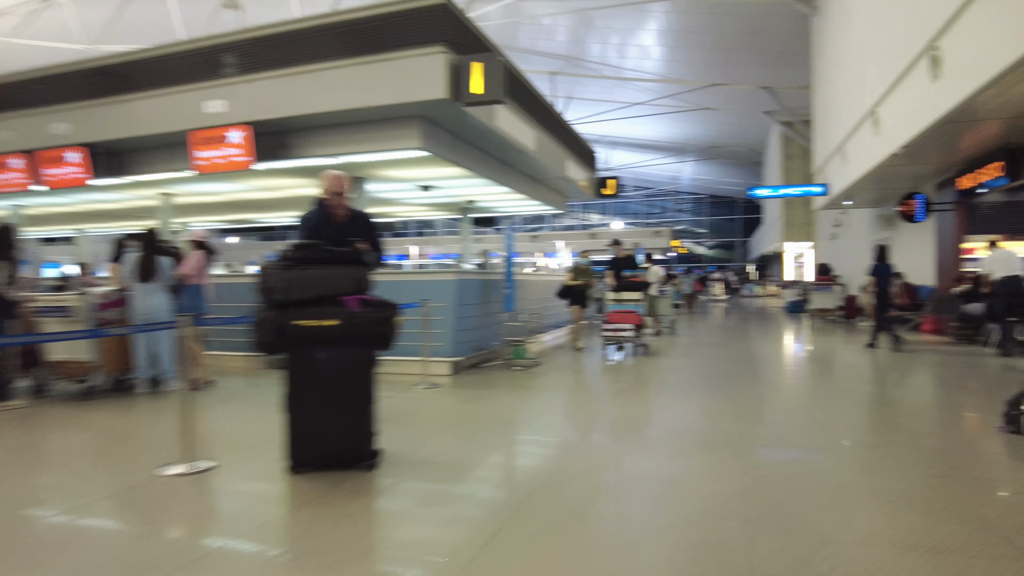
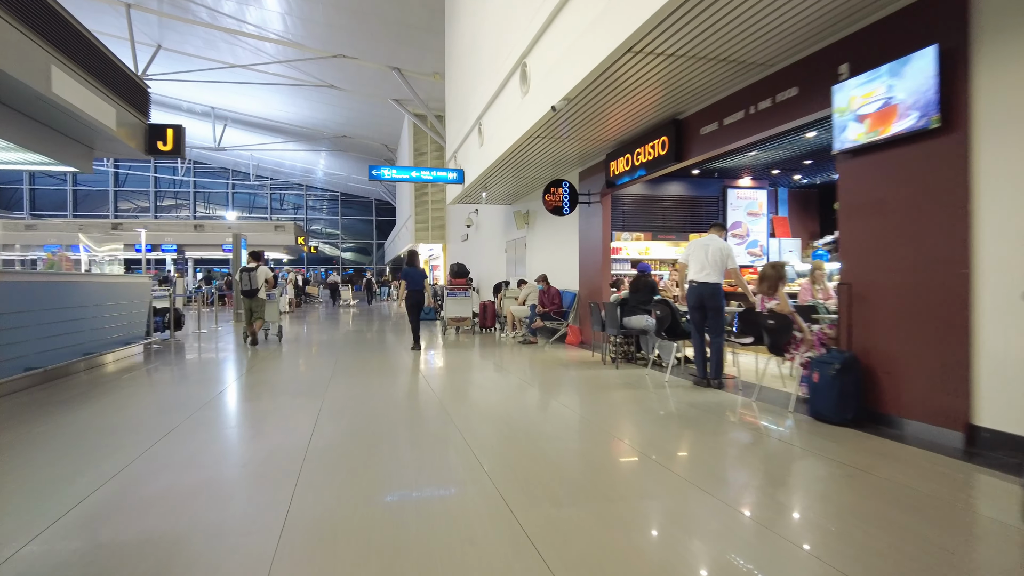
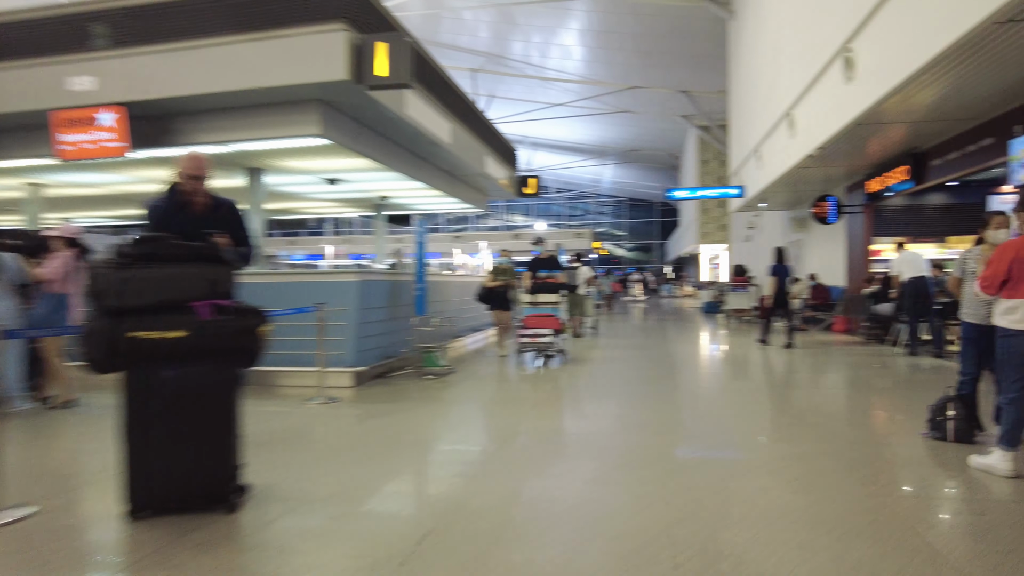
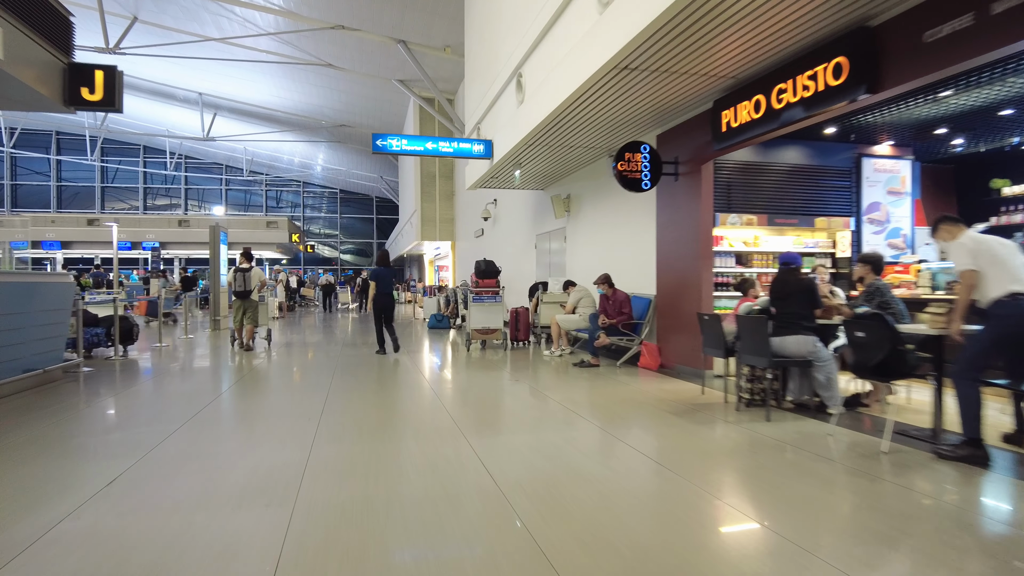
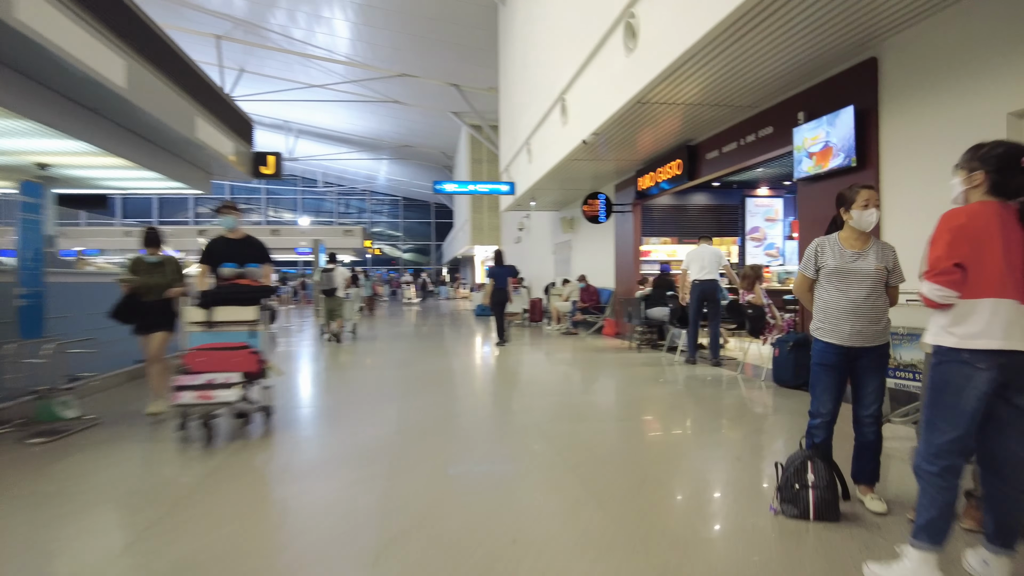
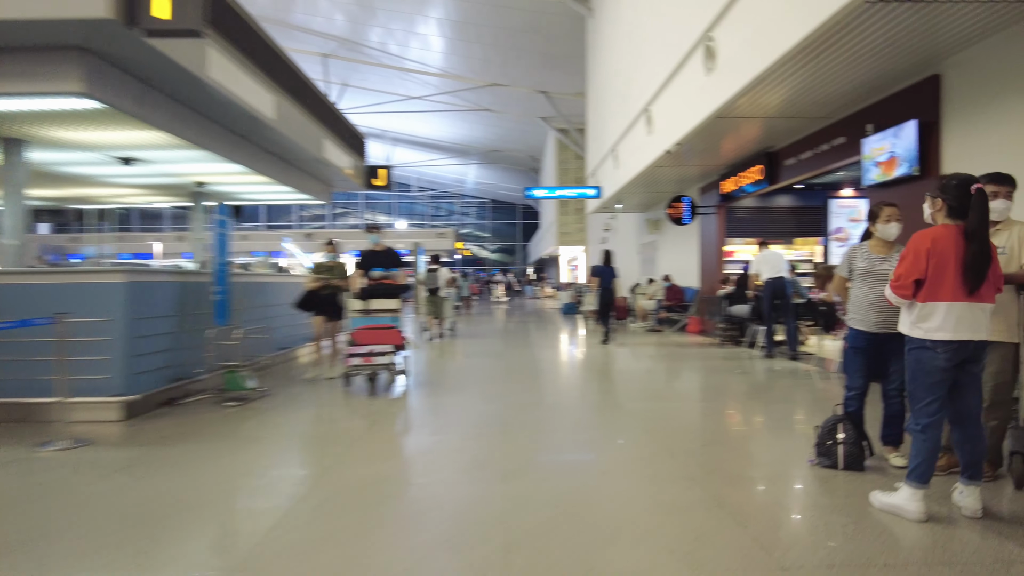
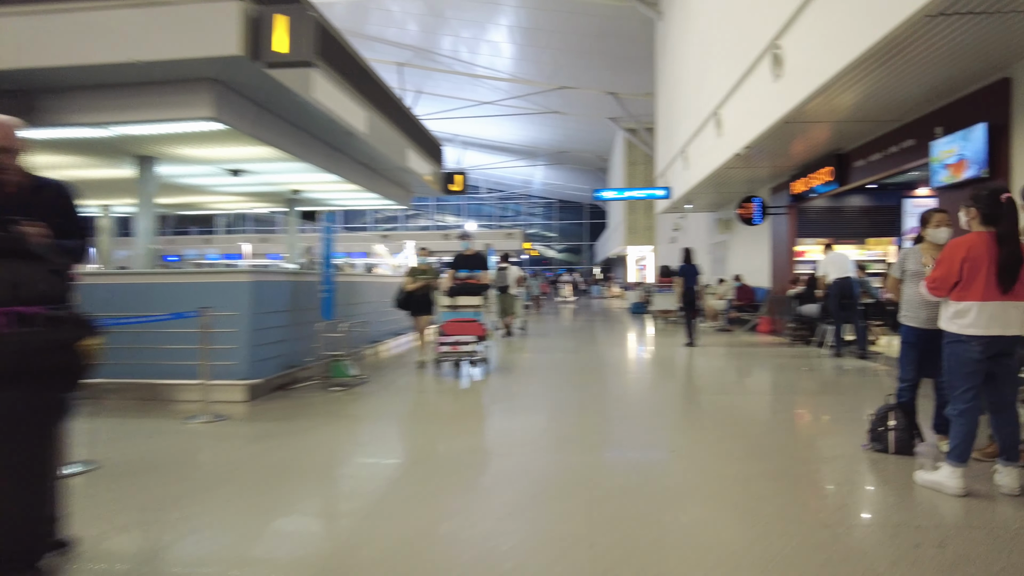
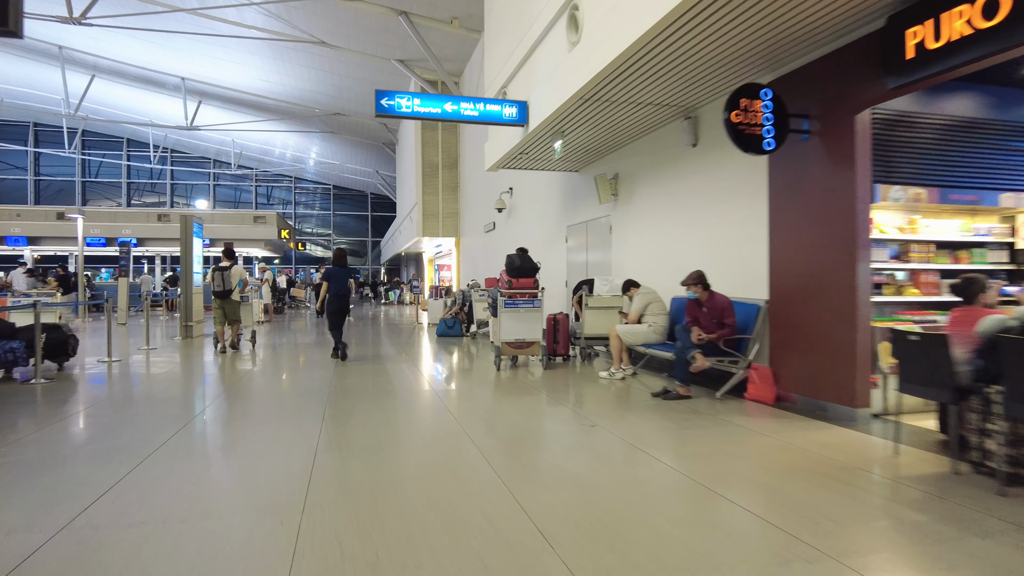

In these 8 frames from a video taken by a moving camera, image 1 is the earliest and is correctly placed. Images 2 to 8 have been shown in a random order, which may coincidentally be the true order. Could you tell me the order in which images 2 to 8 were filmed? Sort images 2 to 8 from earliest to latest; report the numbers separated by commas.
3, 7, 6, 5, 2, 4, 8
